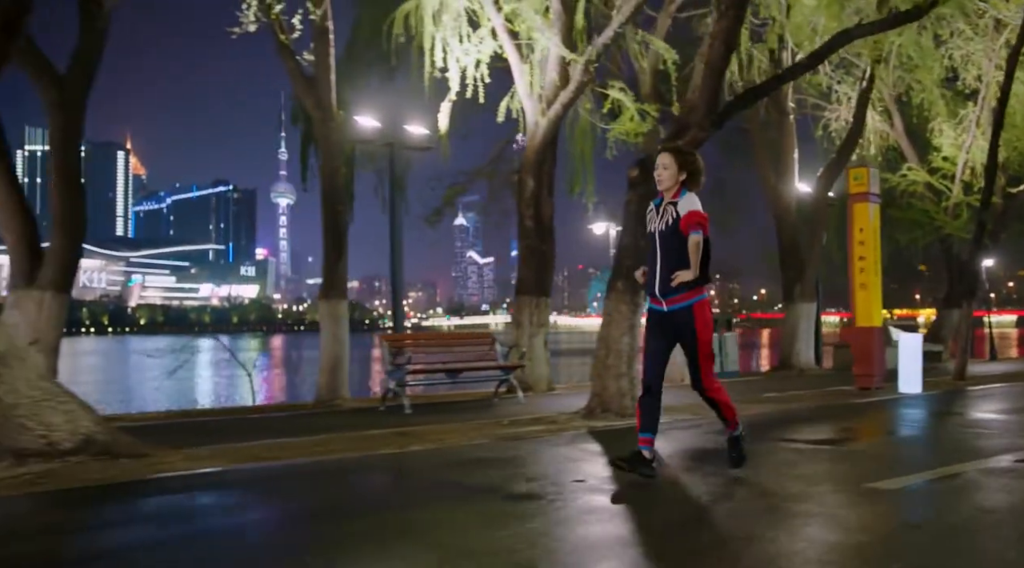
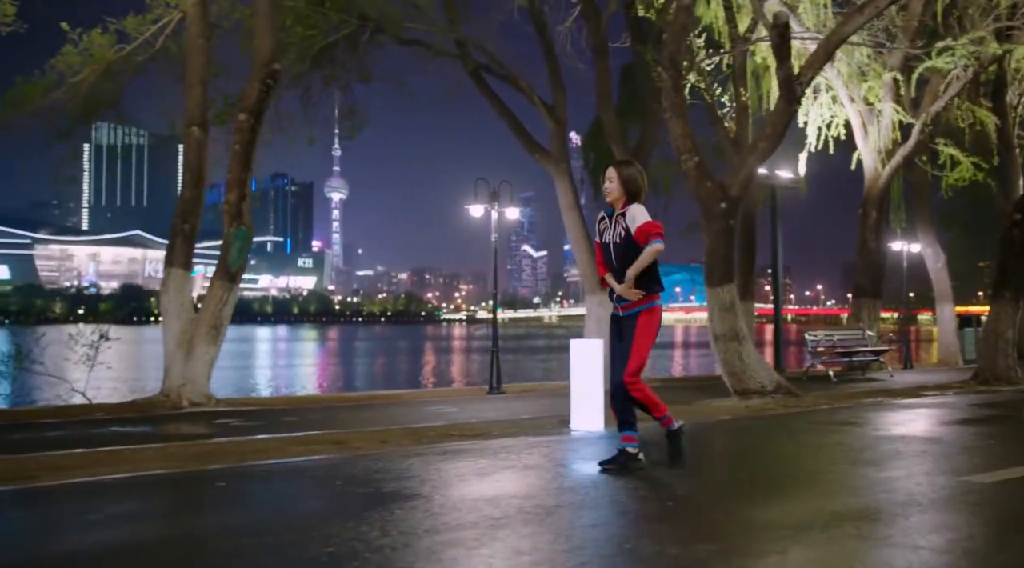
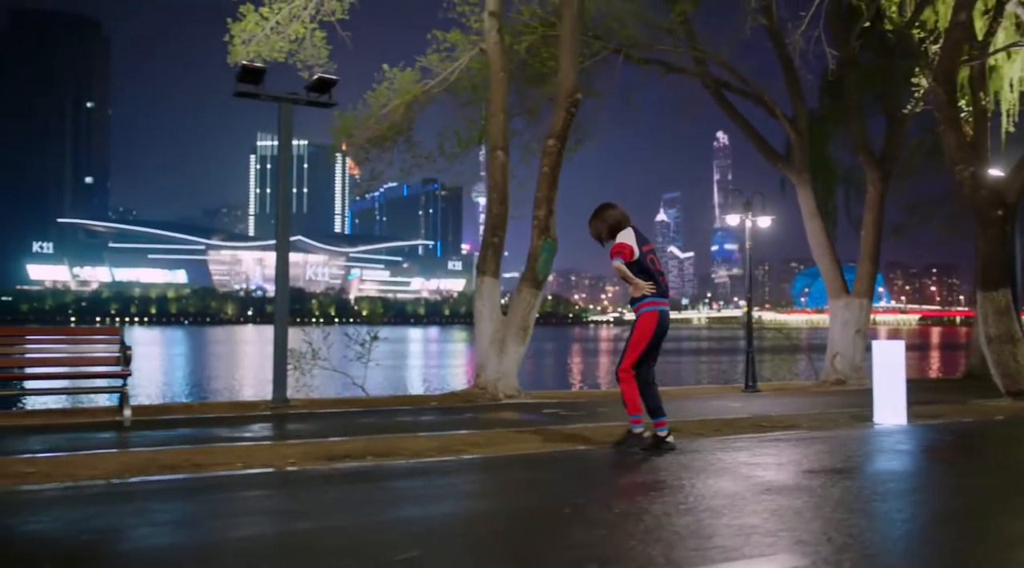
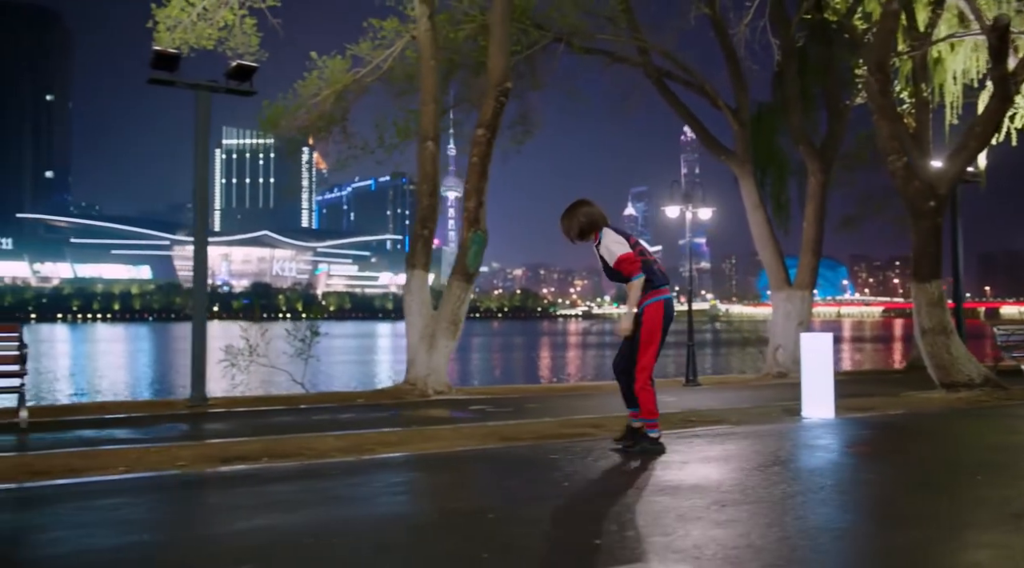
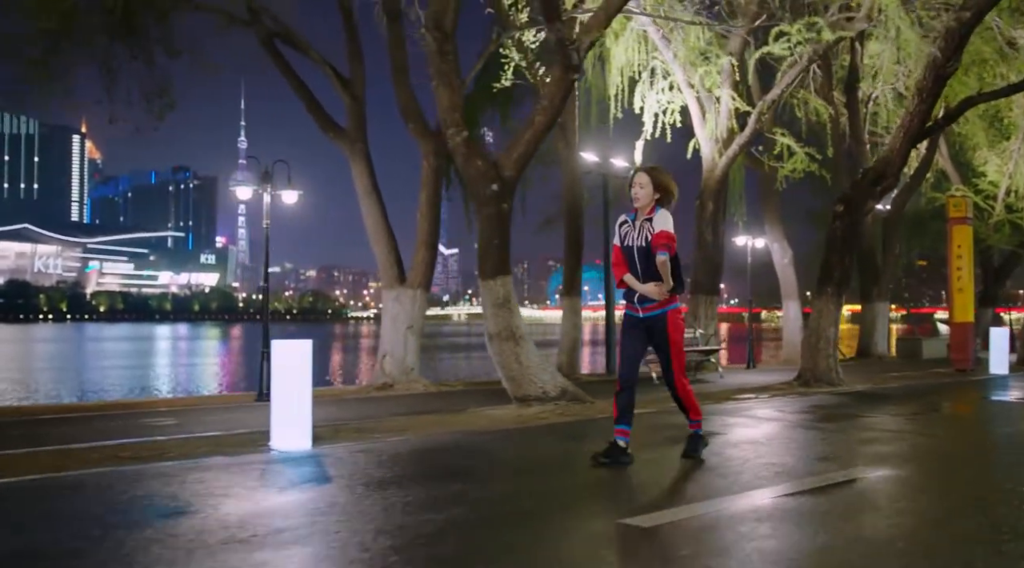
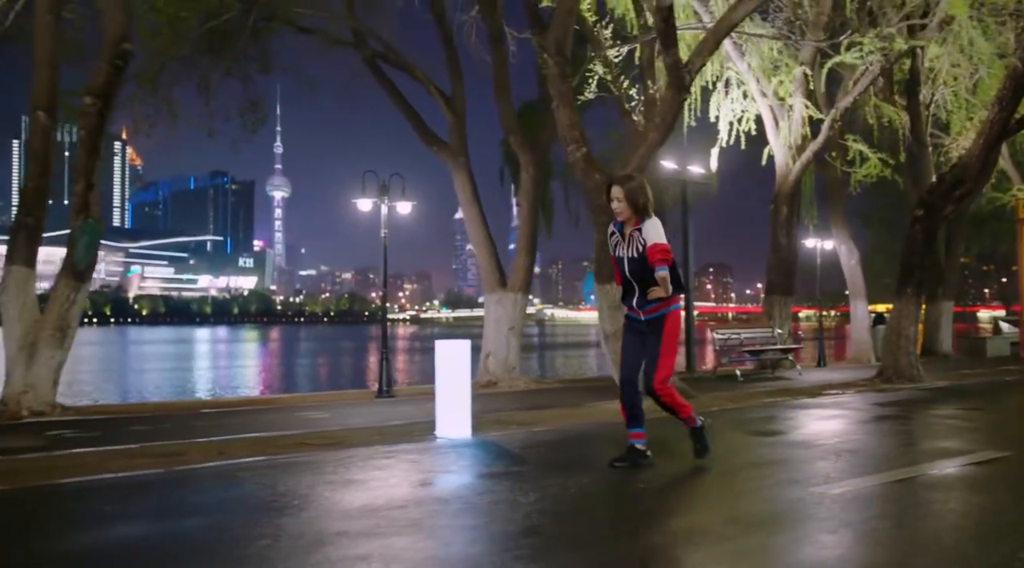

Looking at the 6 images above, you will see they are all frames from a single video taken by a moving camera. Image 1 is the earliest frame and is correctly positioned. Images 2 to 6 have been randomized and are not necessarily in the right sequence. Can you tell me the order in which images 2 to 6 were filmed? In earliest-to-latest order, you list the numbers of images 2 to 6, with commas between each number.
5, 6, 2, 4, 3
